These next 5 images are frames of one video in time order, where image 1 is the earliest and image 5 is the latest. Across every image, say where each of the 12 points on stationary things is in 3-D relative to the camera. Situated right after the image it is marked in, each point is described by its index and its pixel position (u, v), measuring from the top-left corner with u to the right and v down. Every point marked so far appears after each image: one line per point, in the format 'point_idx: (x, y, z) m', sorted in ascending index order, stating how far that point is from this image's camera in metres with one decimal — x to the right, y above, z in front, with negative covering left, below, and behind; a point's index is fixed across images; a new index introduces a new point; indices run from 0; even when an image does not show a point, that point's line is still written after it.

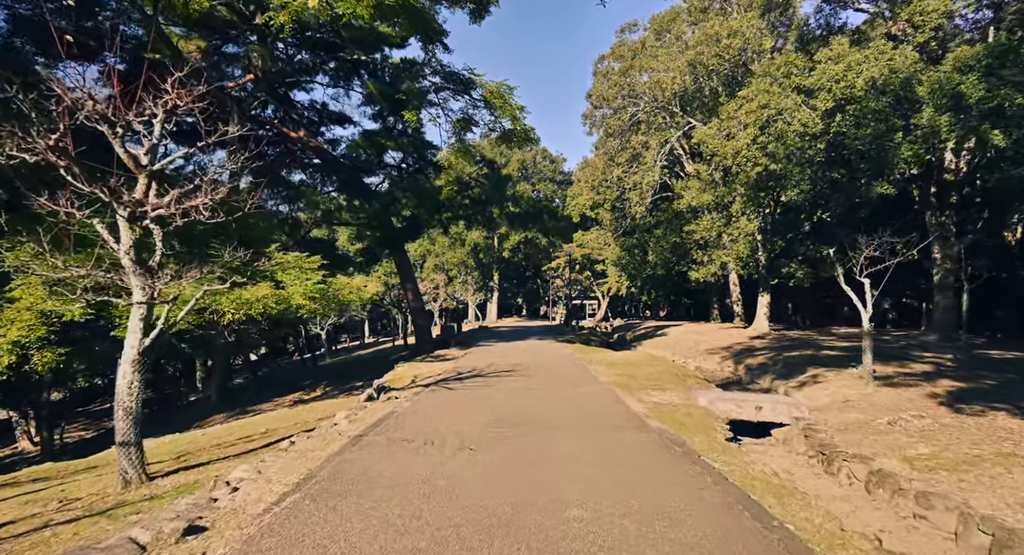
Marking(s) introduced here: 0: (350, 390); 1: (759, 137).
0: (-3.9, -2.7, +14.1) m
1: (+7.0, +4.1, +16.6) m
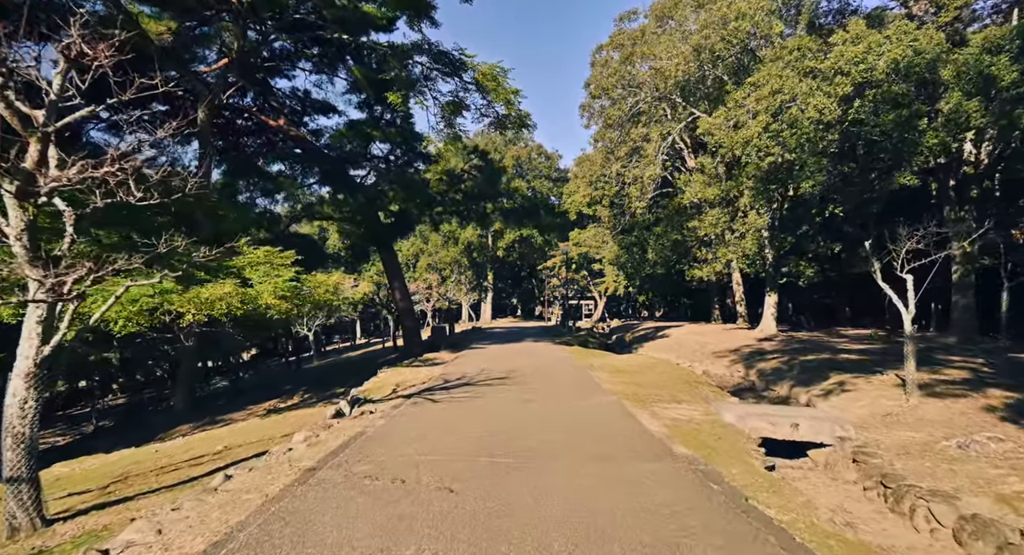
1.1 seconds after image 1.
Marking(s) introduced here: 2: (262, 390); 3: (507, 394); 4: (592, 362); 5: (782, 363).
0: (-4.0, -2.7, +12.9) m
1: (+6.9, +4.1, +15.5) m
2: (-8.0, -3.6, +18.8) m
3: (-0.1, -1.7, +8.3) m
4: (+1.8, -1.9, +13.0) m
5: (+6.5, -2.1, +14.1) m
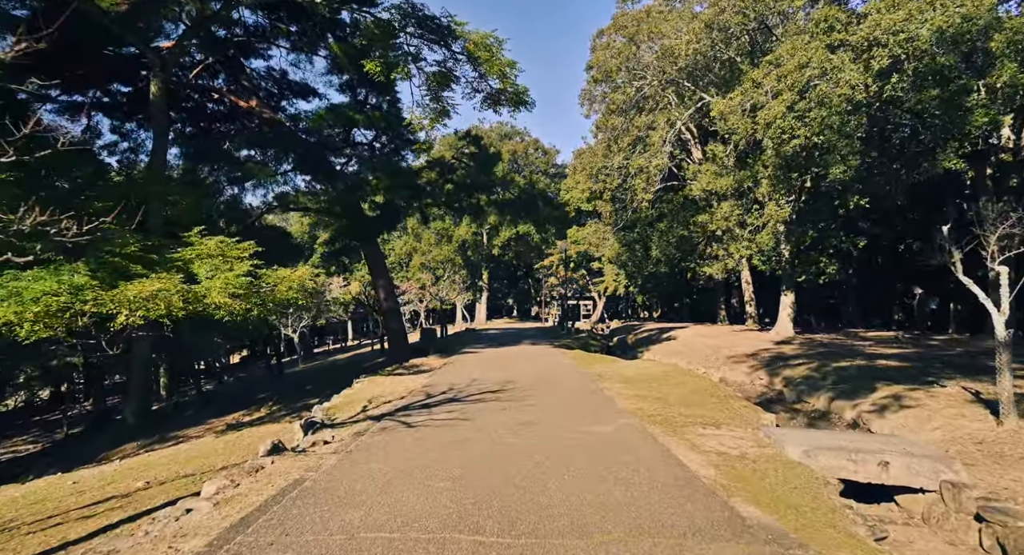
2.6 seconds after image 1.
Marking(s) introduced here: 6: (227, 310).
0: (-4.1, -2.6, +11.3) m
1: (+6.8, +4.2, +14.0) m
2: (-8.2, -3.6, +17.2) m
3: (-0.1, -1.6, +6.7) m
4: (+1.7, -1.8, +11.5) m
5: (+6.4, -2.0, +12.6) m
6: (-4.3, -0.5, +8.8) m
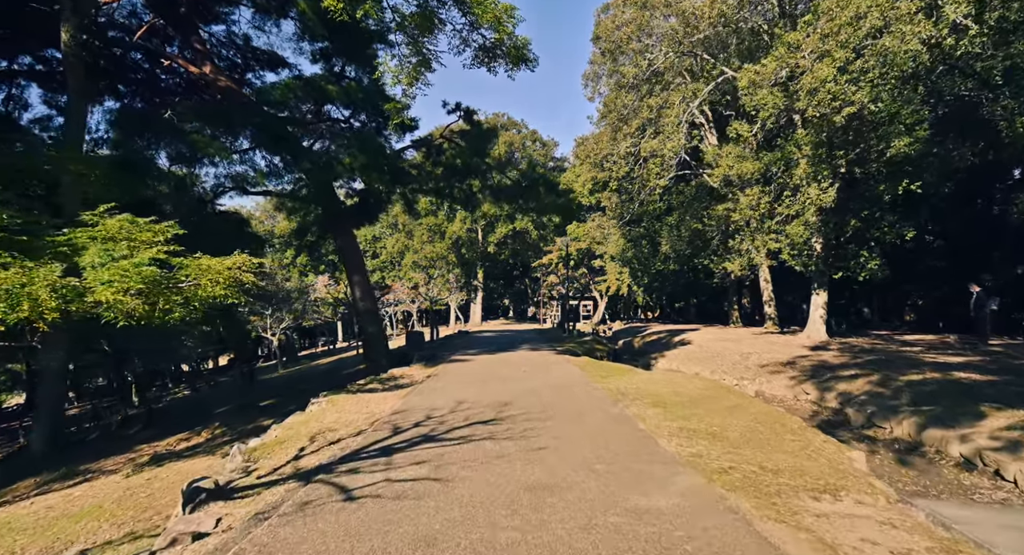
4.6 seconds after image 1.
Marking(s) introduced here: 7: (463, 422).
0: (-4.2, -2.5, +9.0) m
1: (+6.7, +4.3, +11.8) m
2: (-8.2, -3.5, +14.8) m
3: (-0.1, -1.5, +4.5) m
4: (+1.7, -1.7, +9.2) m
5: (+6.4, -1.9, +10.4) m
6: (-4.3, -0.4, +6.5) m
7: (-0.5, -1.6, +6.4) m
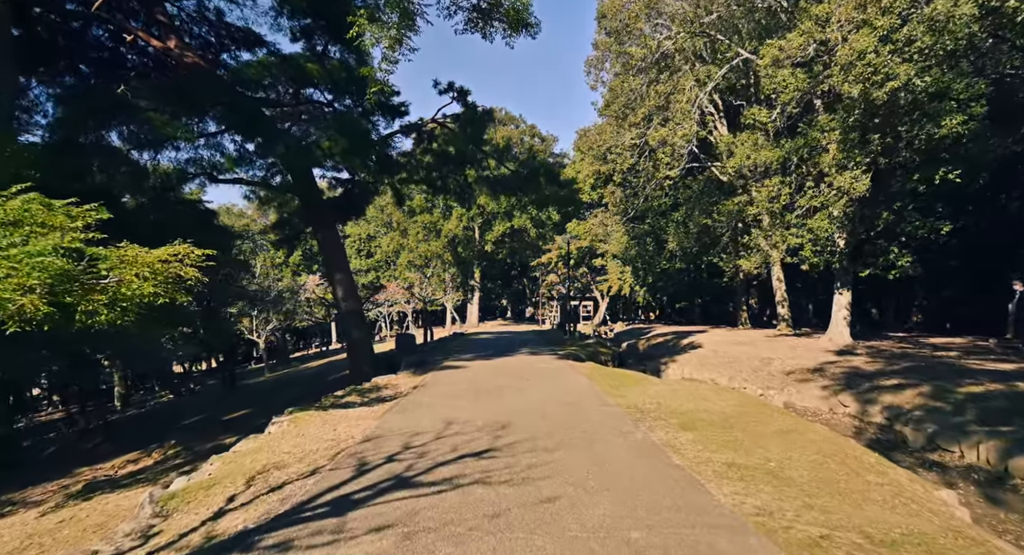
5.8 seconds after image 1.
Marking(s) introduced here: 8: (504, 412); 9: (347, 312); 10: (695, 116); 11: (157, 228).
0: (-4.2, -2.4, +7.6) m
1: (+6.7, +4.3, +10.5) m
2: (-8.3, -3.4, +13.5) m
3: (-0.1, -1.4, +3.1) m
4: (+1.7, -1.7, +7.9) m
5: (+6.4, -1.8, +9.0) m
6: (-4.3, -0.3, +5.1) m
7: (-0.5, -1.5, +5.0) m
8: (-0.1, -1.6, +6.9) m
9: (-4.1, -0.9, +14.6) m
10: (+5.2, +4.6, +16.8) m
11: (-6.7, +0.9, +11.1) m
